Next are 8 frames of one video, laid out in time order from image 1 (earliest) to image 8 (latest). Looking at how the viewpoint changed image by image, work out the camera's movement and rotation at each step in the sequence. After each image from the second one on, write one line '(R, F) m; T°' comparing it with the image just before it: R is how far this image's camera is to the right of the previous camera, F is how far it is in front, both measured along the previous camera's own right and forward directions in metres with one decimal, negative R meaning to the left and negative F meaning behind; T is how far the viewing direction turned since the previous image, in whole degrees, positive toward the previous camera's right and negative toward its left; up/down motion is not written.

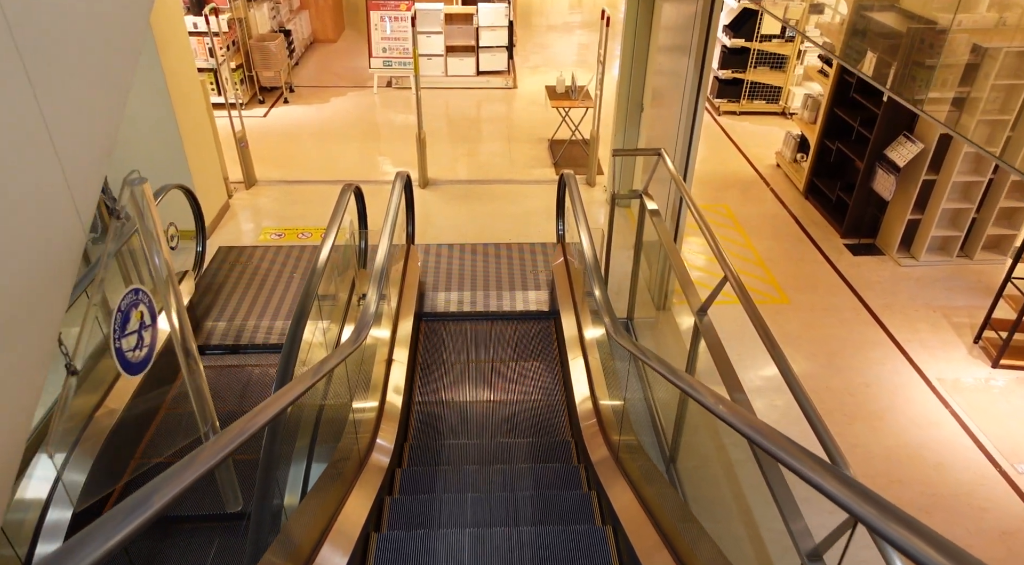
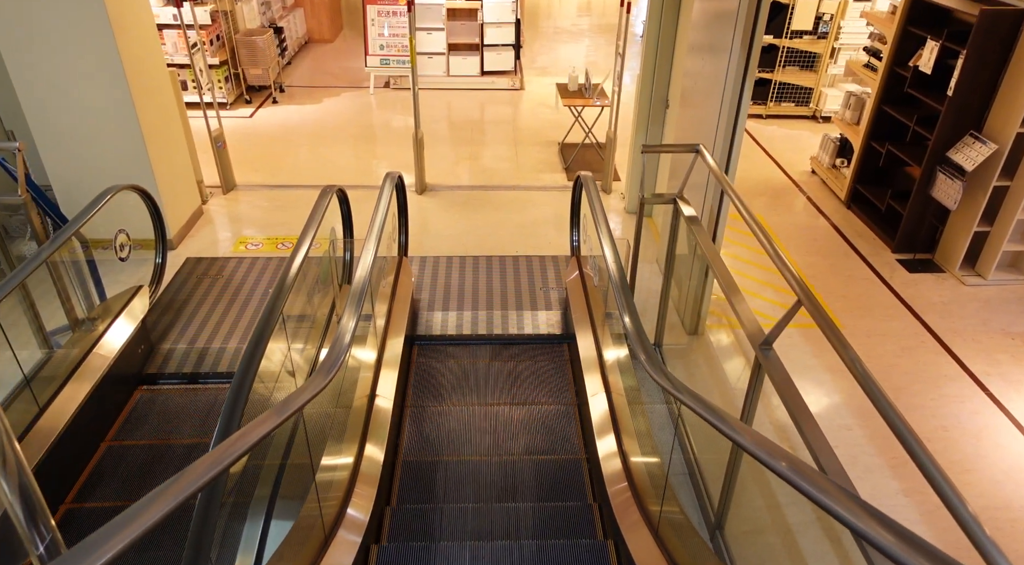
(0.0, +0.7) m; 0°
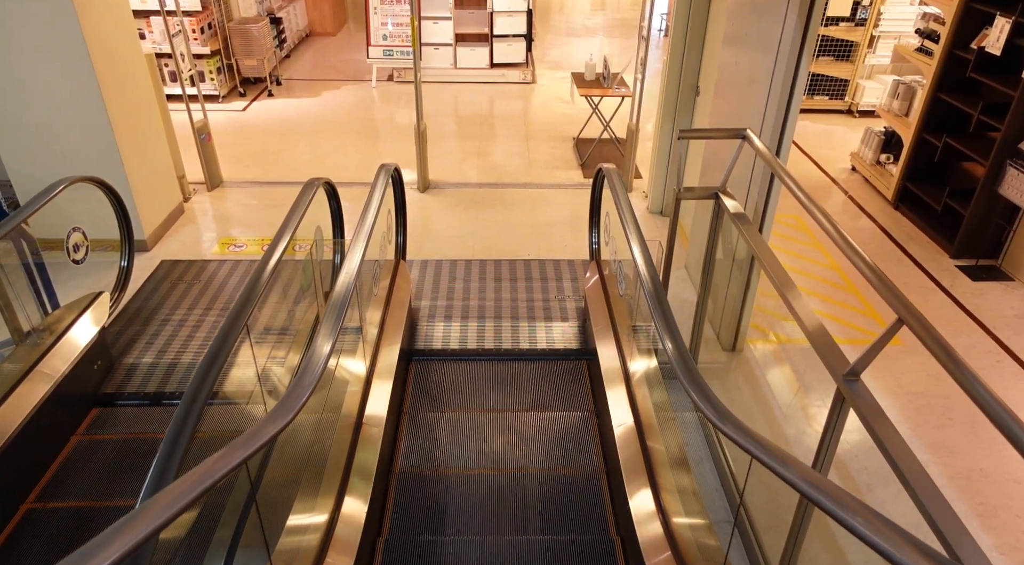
(0.0, +0.5) m; -1°
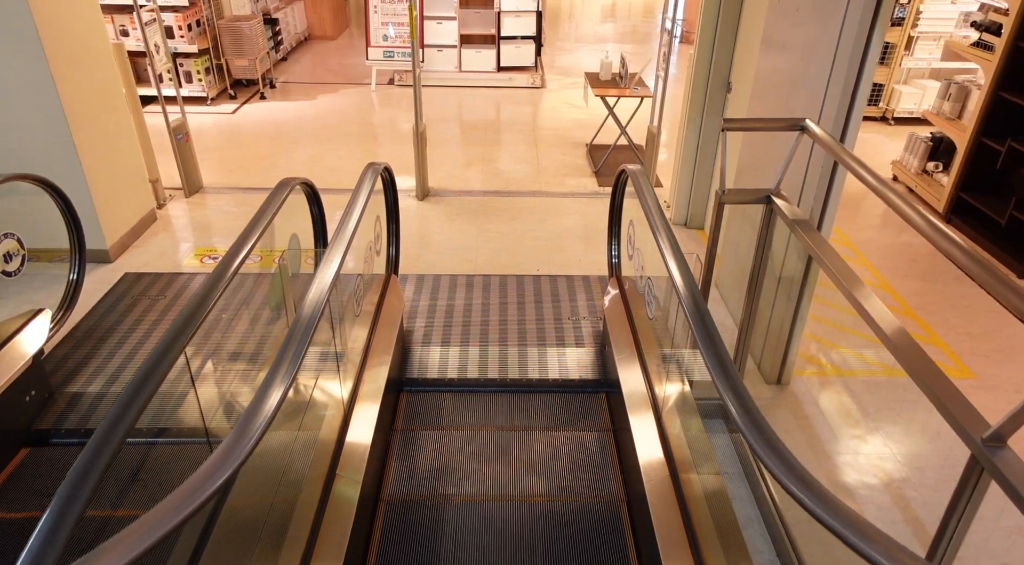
(0.0, +0.5) m; 0°
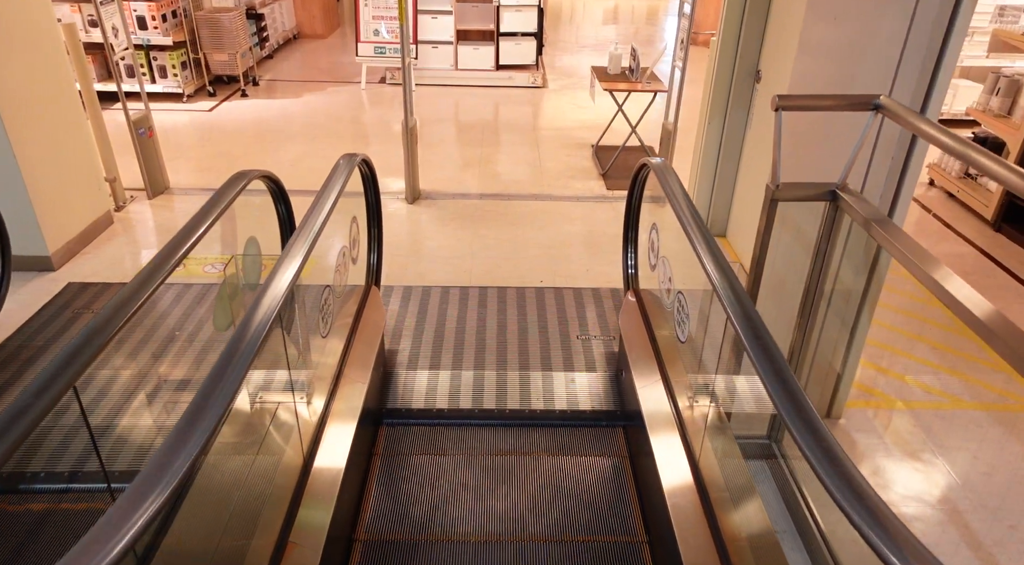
(0.0, +0.5) m; 0°
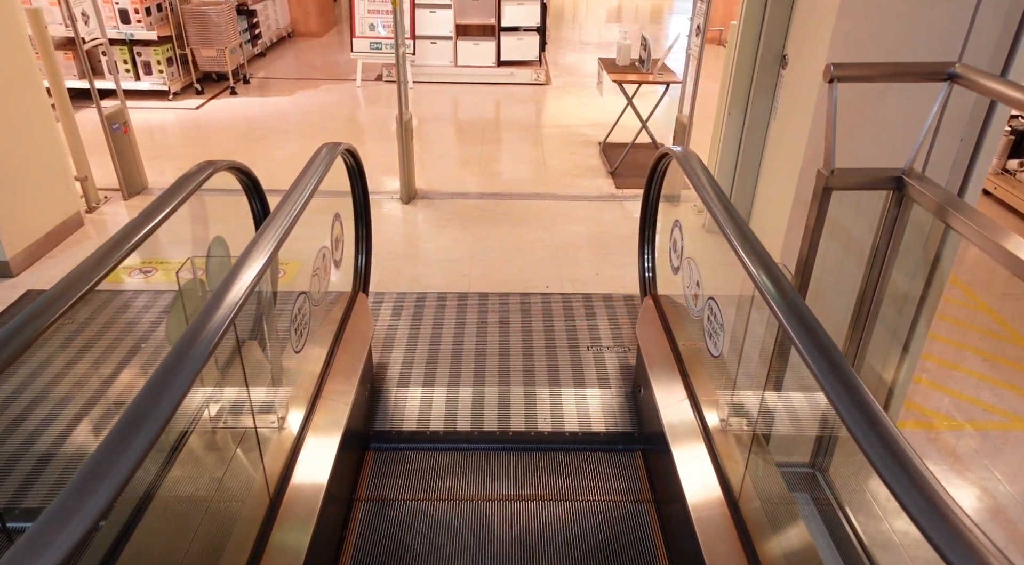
(0.0, +0.3) m; 0°
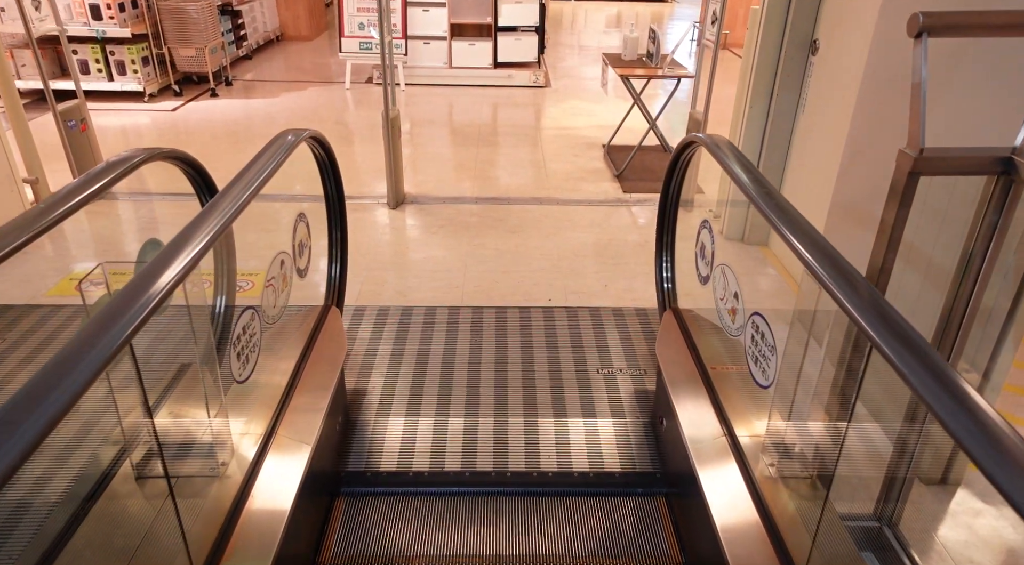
(0.0, +0.4) m; 0°
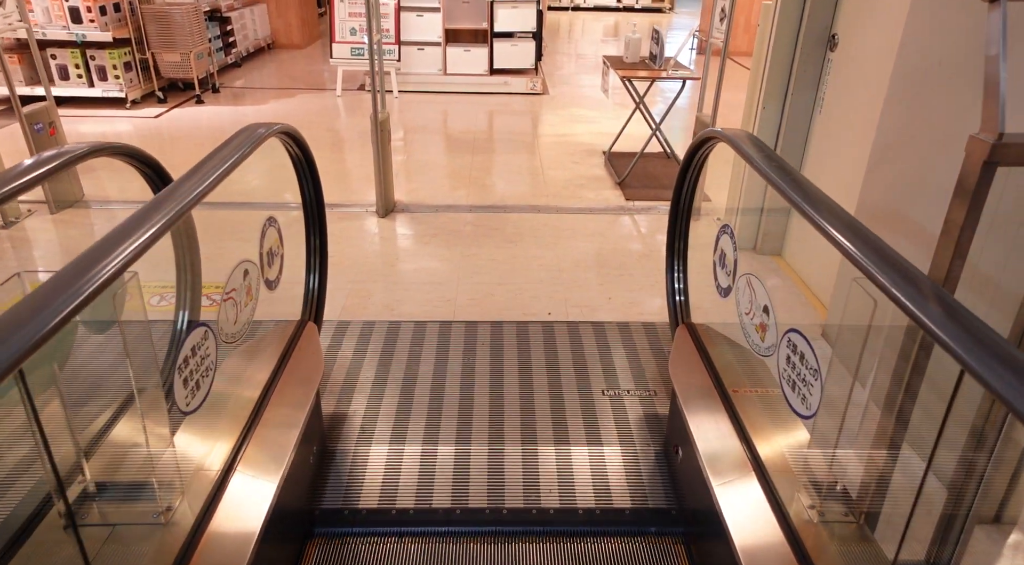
(0.0, +0.2) m; 0°
